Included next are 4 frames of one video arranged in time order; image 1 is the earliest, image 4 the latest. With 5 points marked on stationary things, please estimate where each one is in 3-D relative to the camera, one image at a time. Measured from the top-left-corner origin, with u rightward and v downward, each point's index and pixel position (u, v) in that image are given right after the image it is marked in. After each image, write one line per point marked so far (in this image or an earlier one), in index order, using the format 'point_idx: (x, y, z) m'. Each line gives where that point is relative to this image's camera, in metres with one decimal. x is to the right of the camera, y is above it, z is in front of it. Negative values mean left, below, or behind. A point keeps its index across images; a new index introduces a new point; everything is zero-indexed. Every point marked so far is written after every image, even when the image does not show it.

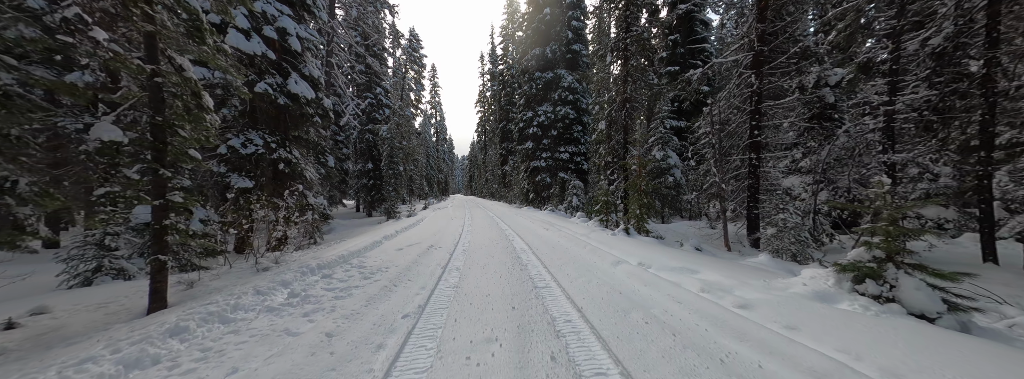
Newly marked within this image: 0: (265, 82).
0: (-8.4, +3.7, +9.0) m
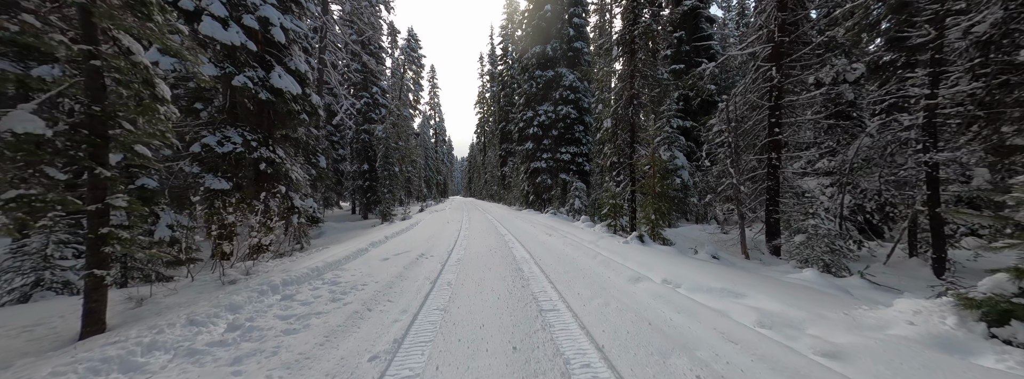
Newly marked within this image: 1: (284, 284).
0: (-8.4, +3.6, +8.3) m
1: (-3.3, -1.4, +3.9) m
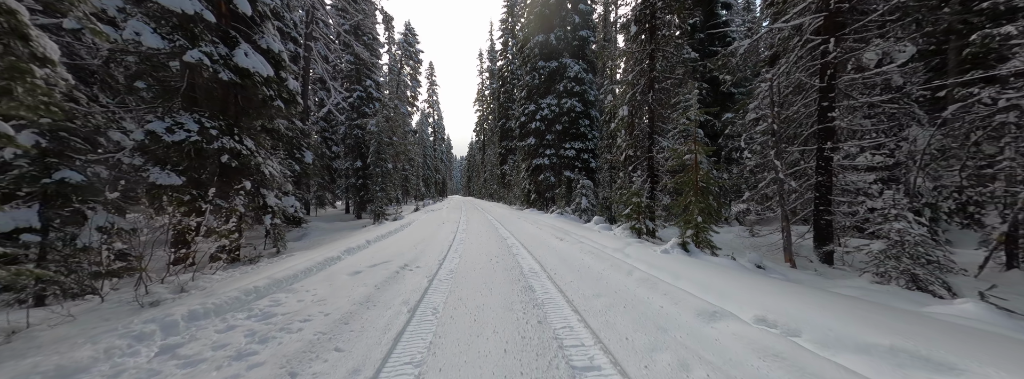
0: (-8.3, +3.7, +7.1) m
1: (-3.2, -1.3, +2.6) m
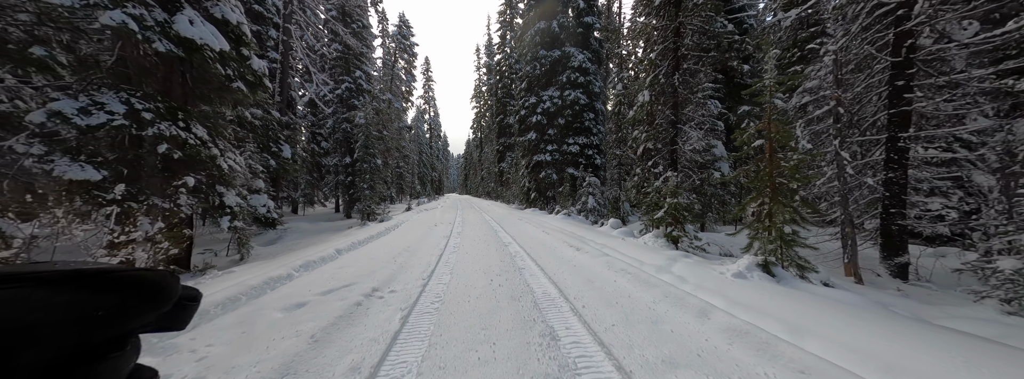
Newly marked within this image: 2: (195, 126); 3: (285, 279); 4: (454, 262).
0: (-8.2, +3.8, +5.6) m
1: (-3.1, -1.3, +1.3) m
2: (-8.4, +1.6, +7.1) m
3: (-3.5, -1.3, +4.0) m
4: (-1.2, -1.4, +5.3) m
